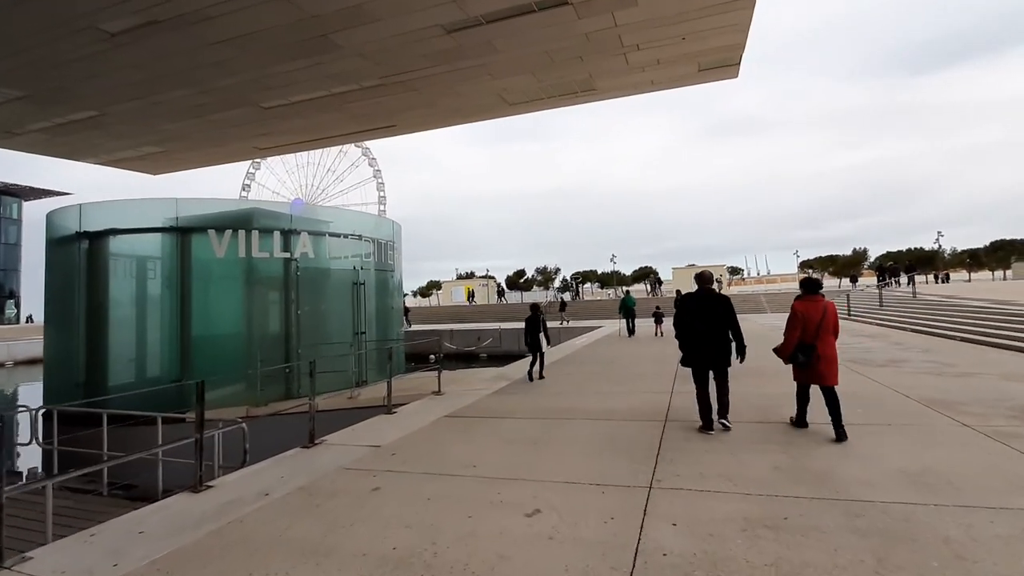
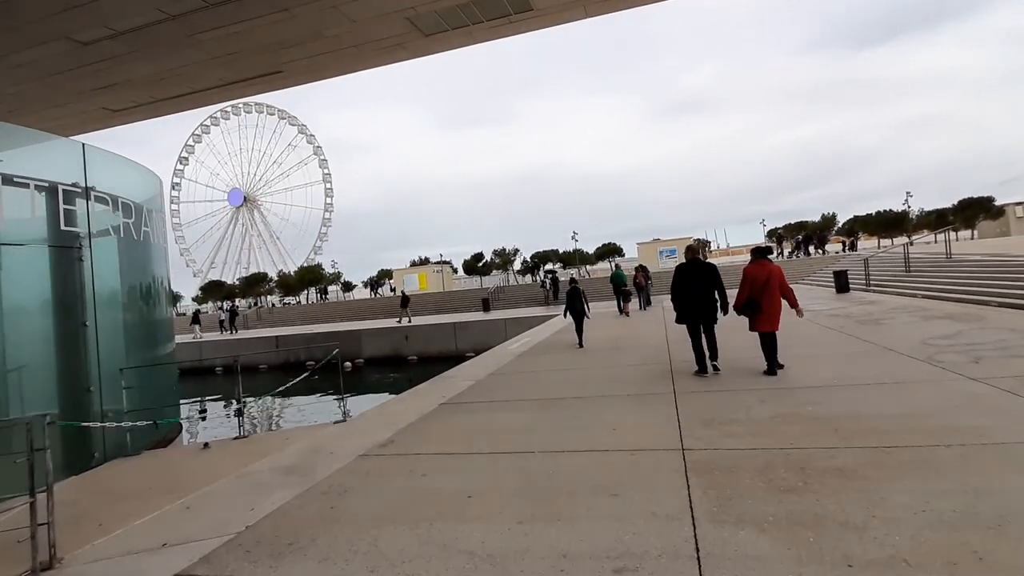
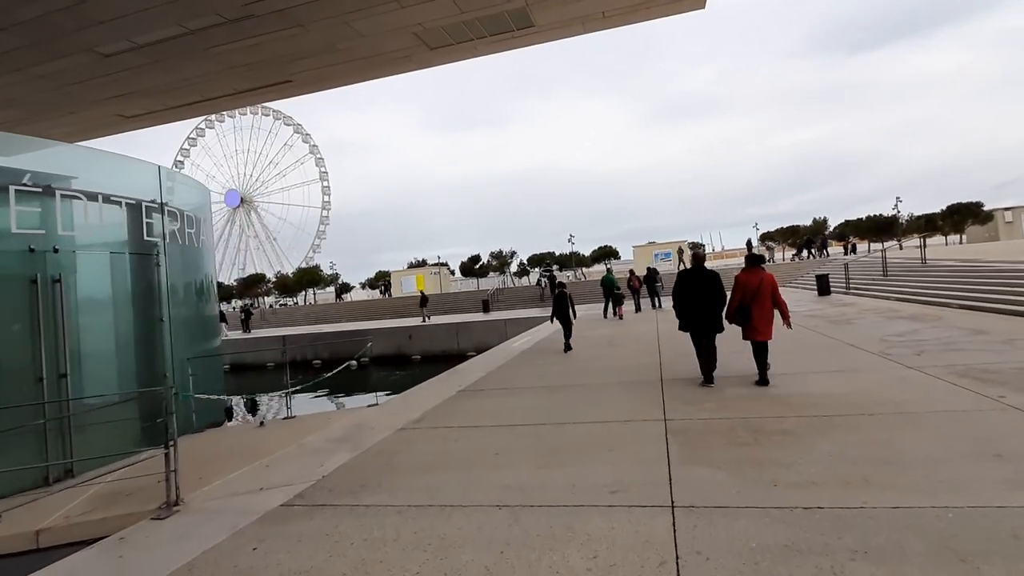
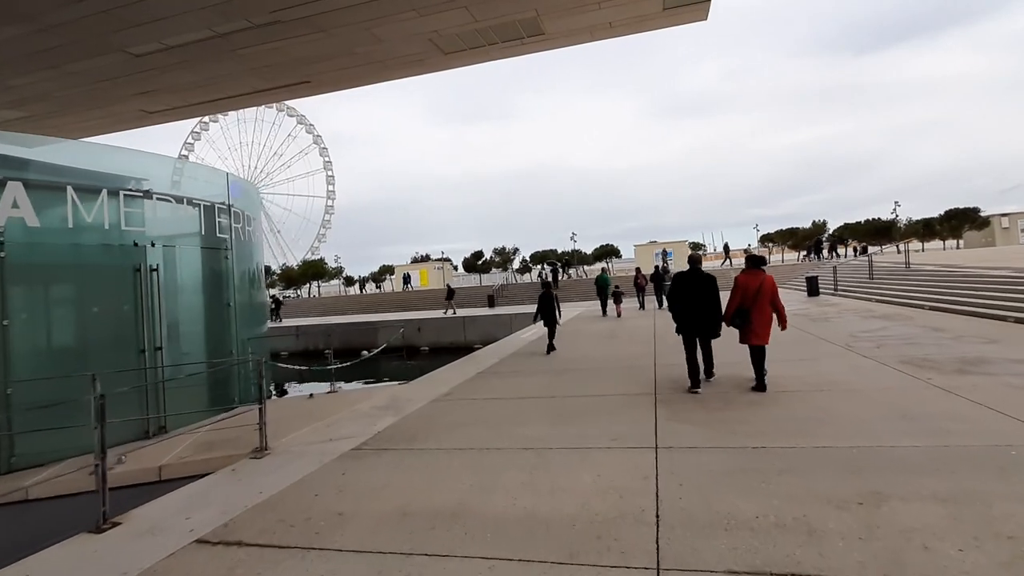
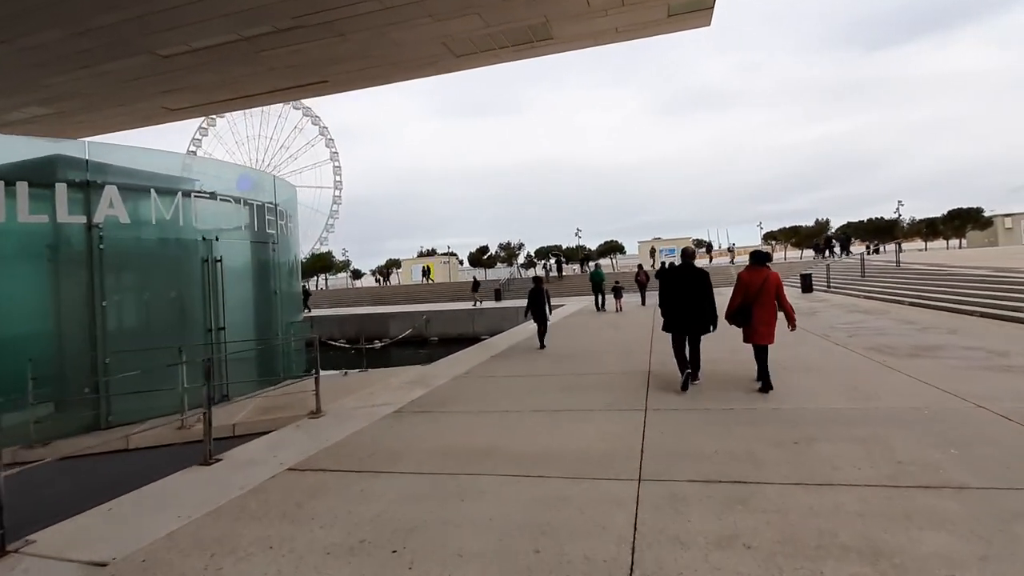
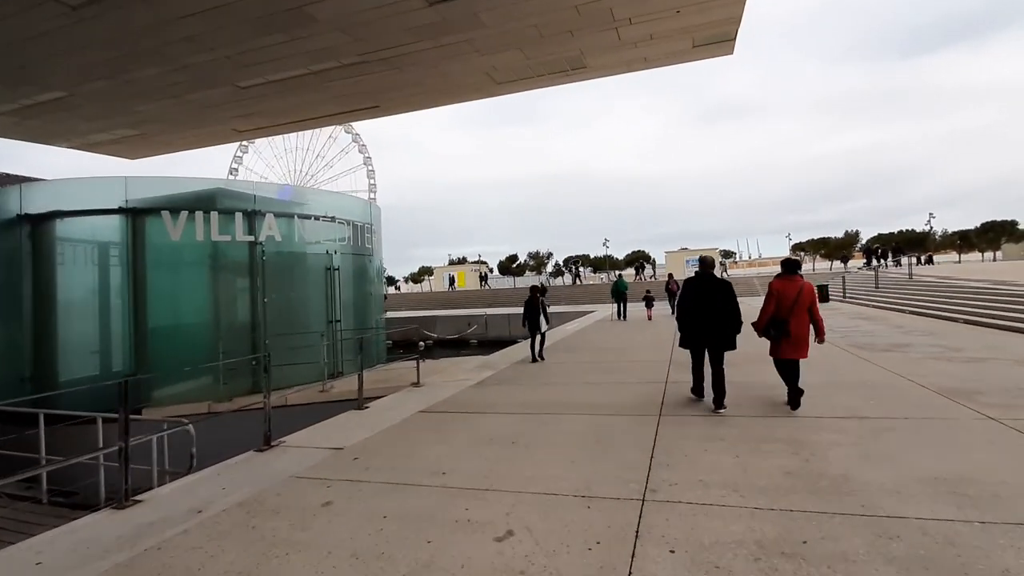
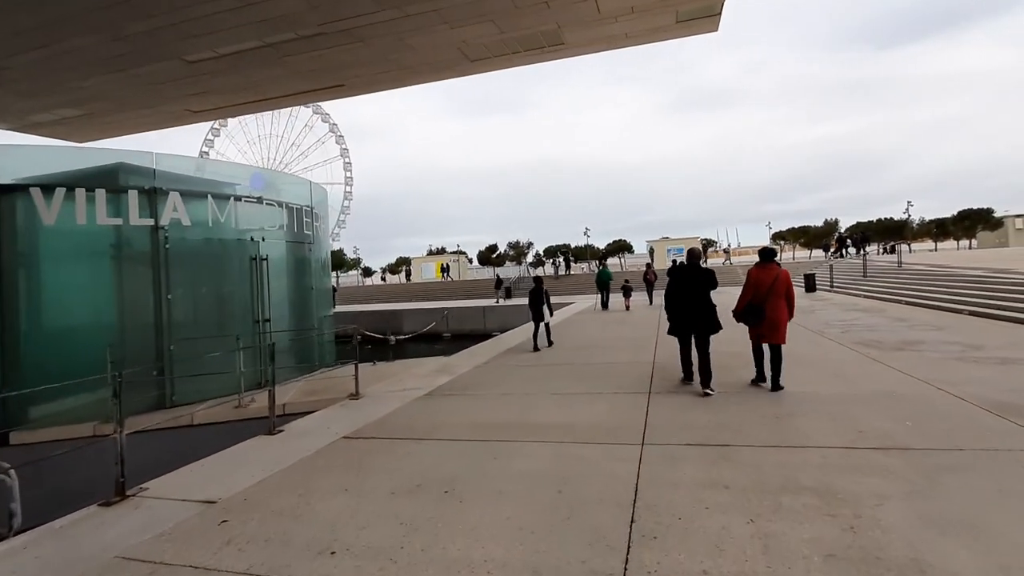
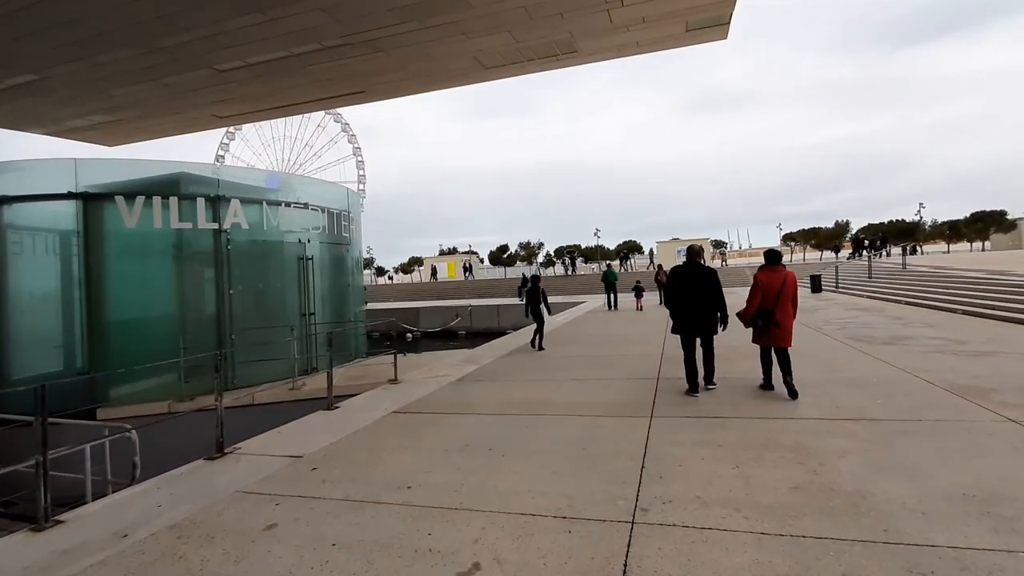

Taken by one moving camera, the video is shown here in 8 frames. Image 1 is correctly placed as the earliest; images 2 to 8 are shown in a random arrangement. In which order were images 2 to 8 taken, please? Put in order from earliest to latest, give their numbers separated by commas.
6, 8, 7, 5, 4, 3, 2
